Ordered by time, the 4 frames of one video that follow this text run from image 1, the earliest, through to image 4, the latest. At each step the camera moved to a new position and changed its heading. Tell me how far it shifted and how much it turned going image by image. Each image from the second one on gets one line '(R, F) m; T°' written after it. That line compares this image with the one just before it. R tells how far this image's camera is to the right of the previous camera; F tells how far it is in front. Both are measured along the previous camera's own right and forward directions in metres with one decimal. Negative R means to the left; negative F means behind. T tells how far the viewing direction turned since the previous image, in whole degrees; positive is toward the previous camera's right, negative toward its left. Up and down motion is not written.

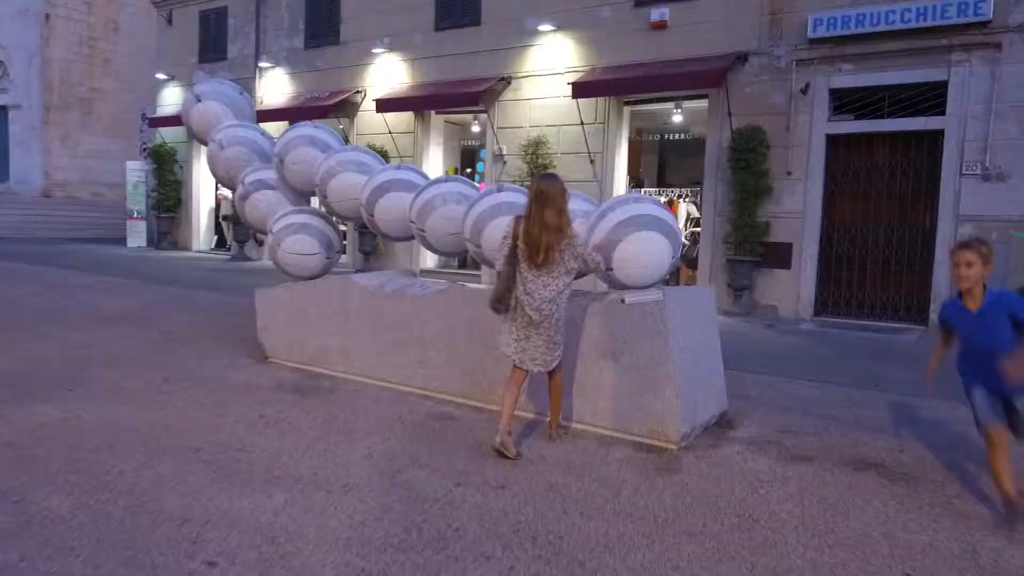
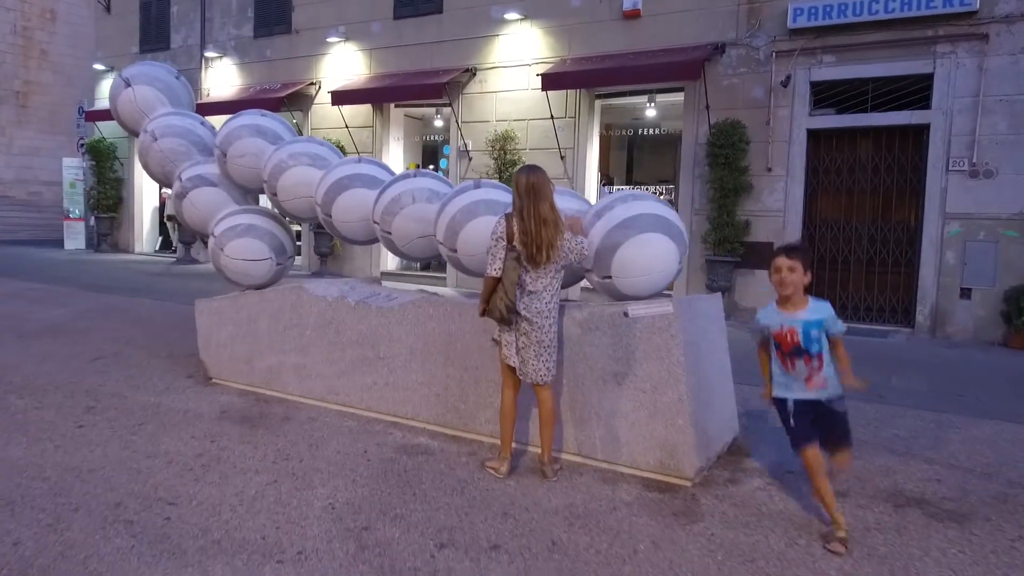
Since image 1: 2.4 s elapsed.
(-0.2, +0.7) m; +3°
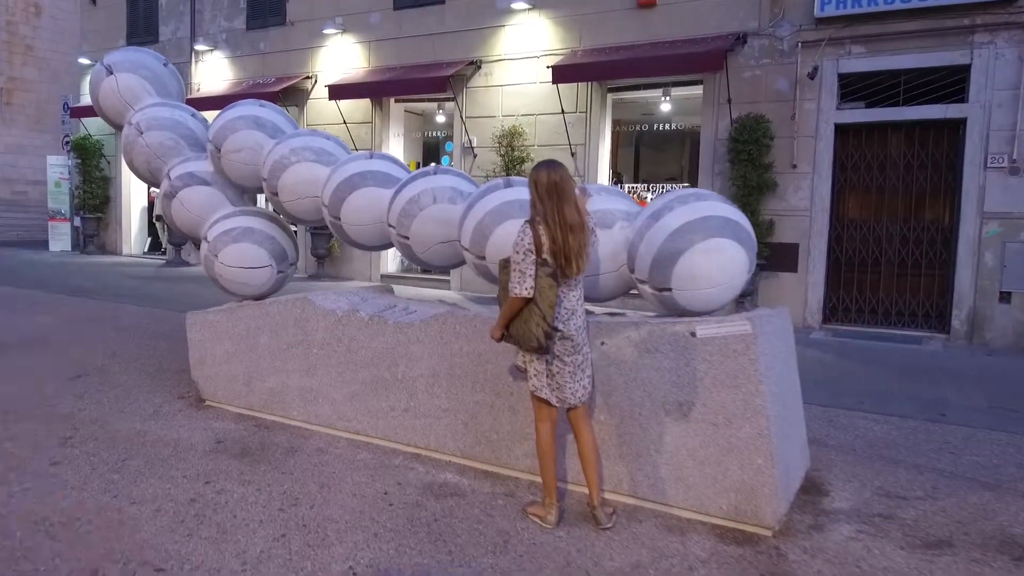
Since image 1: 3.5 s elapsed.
(-0.3, +0.6) m; +1°
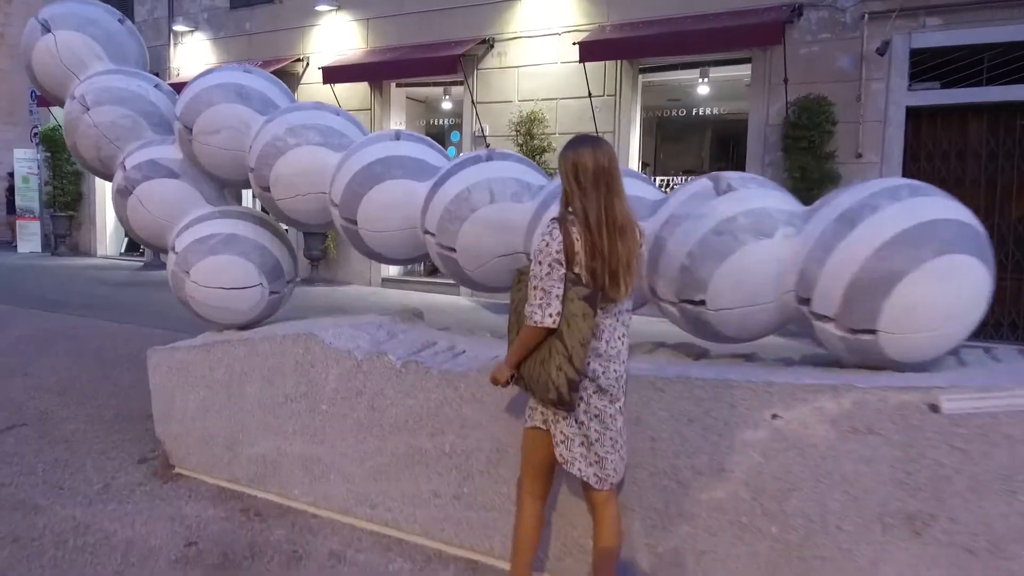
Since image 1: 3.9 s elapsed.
(-0.4, +1.4) m; +1°
